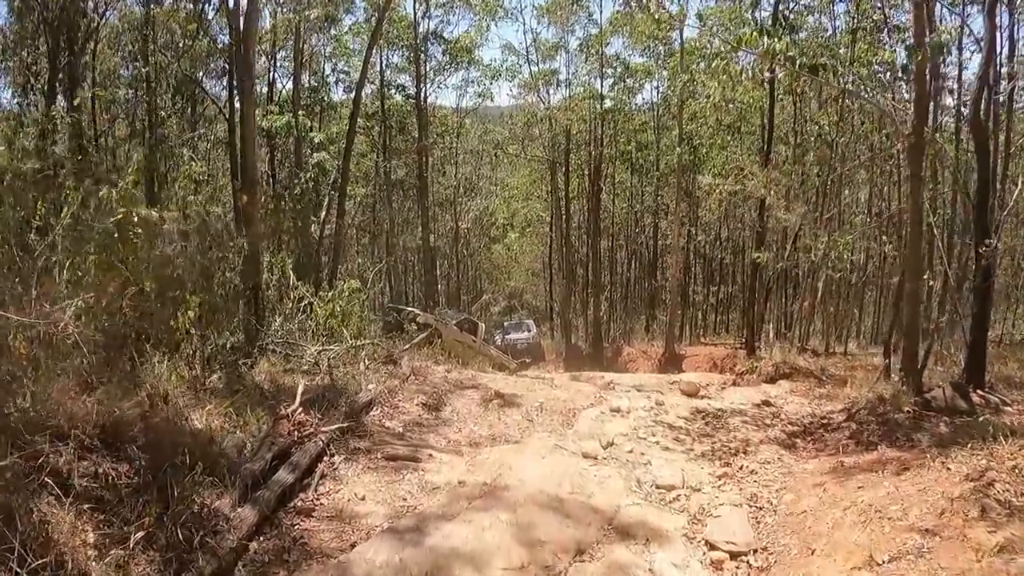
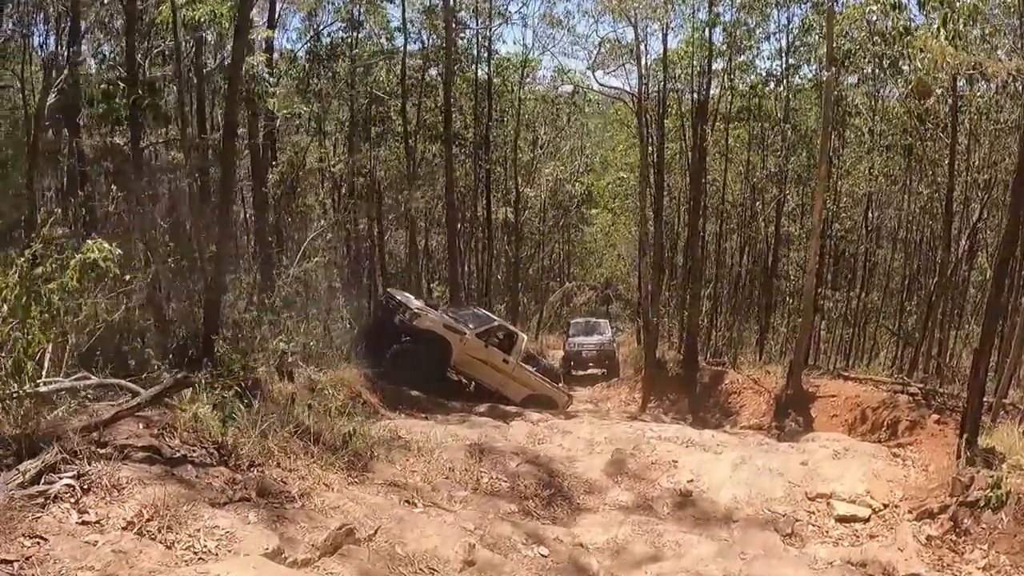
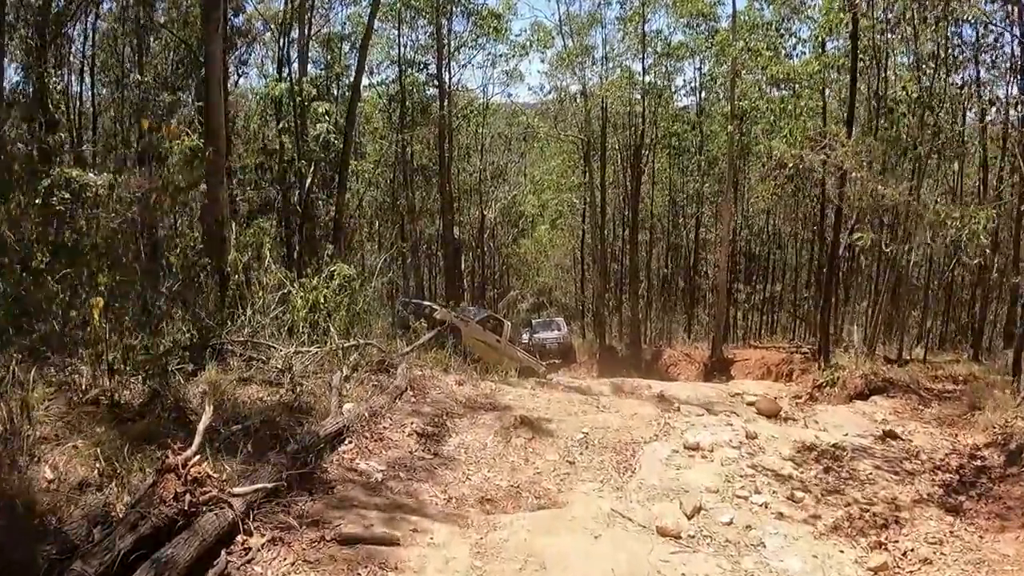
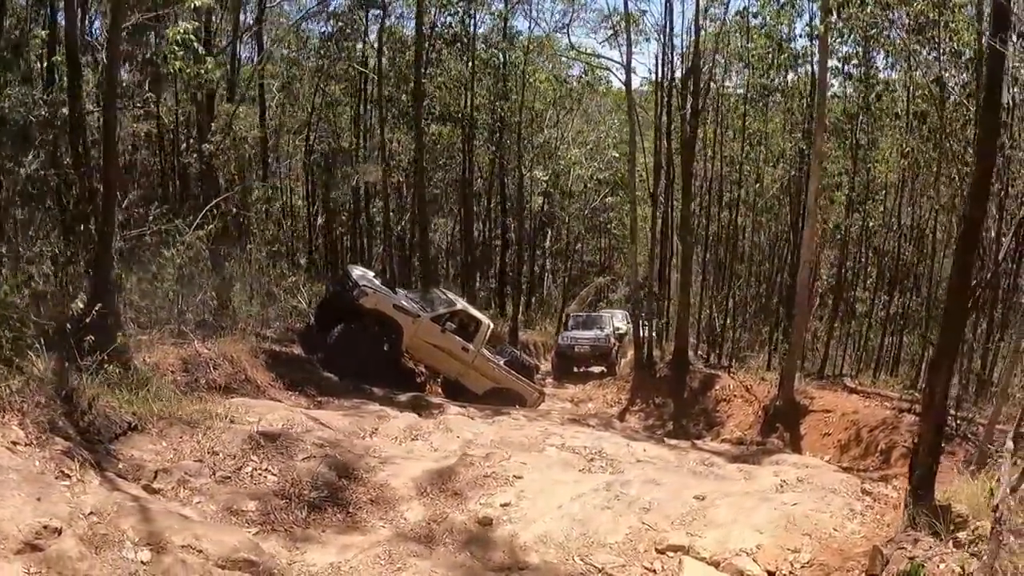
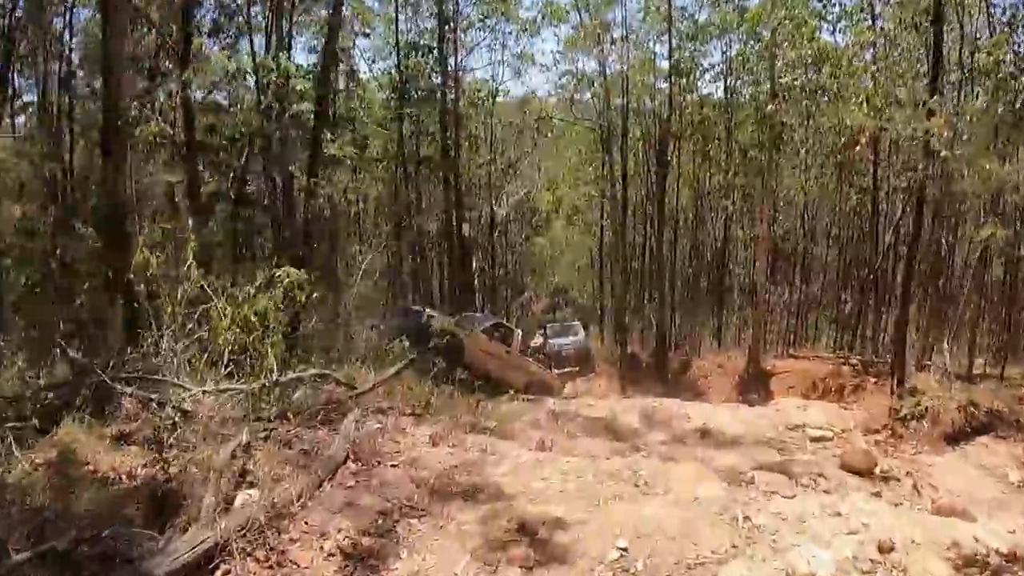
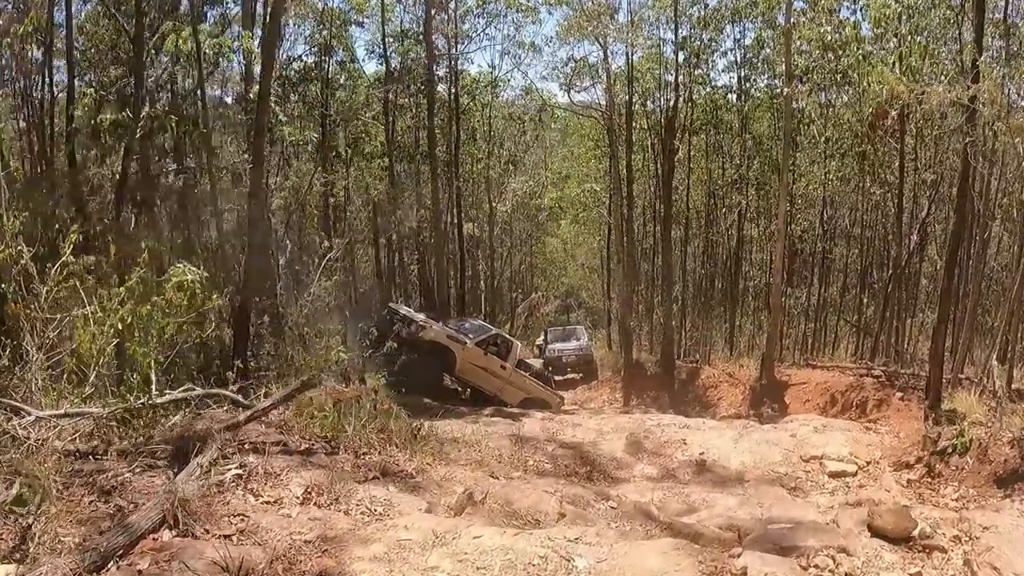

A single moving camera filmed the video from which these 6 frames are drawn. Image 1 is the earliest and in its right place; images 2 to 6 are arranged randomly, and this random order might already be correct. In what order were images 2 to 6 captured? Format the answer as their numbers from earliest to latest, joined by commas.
3, 5, 6, 2, 4
